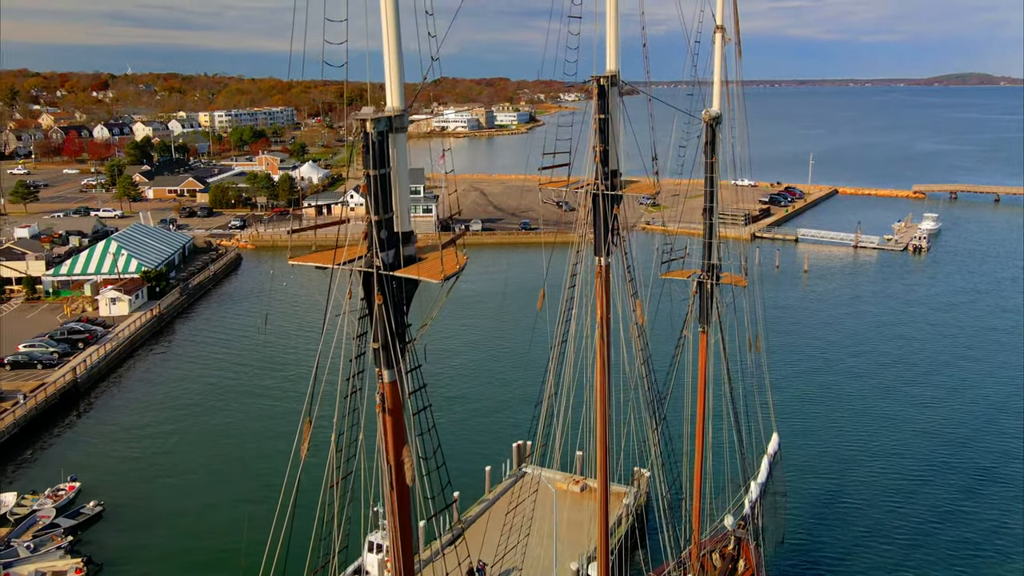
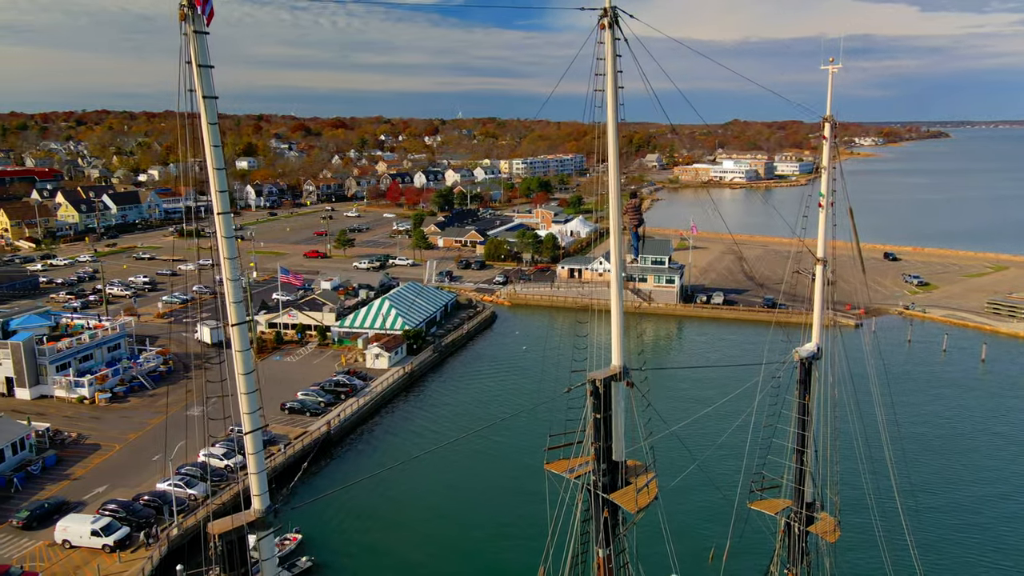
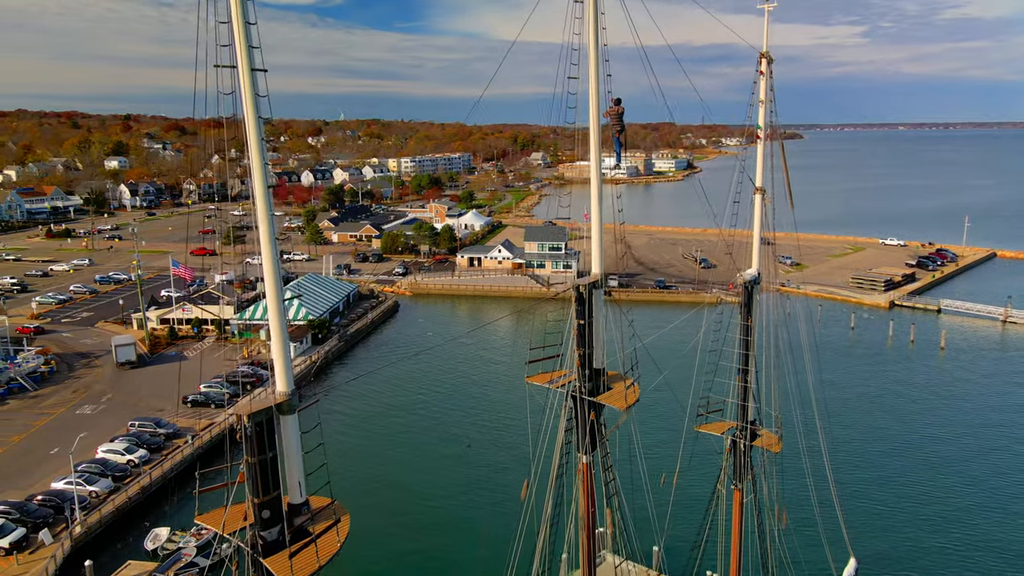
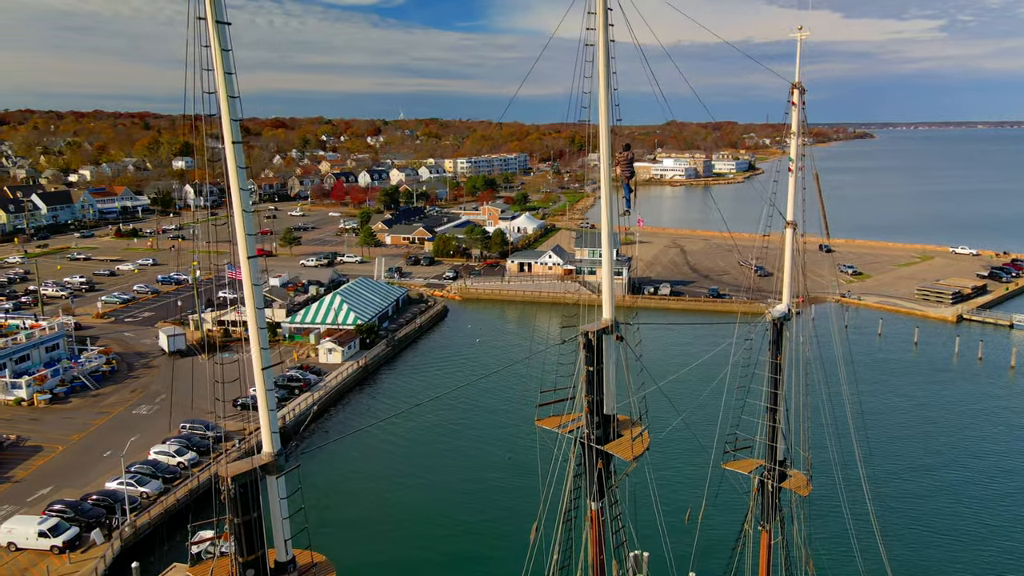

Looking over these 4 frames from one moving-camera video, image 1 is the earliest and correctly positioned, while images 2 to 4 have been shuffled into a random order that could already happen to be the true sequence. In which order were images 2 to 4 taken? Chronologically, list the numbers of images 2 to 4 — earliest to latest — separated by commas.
3, 4, 2
